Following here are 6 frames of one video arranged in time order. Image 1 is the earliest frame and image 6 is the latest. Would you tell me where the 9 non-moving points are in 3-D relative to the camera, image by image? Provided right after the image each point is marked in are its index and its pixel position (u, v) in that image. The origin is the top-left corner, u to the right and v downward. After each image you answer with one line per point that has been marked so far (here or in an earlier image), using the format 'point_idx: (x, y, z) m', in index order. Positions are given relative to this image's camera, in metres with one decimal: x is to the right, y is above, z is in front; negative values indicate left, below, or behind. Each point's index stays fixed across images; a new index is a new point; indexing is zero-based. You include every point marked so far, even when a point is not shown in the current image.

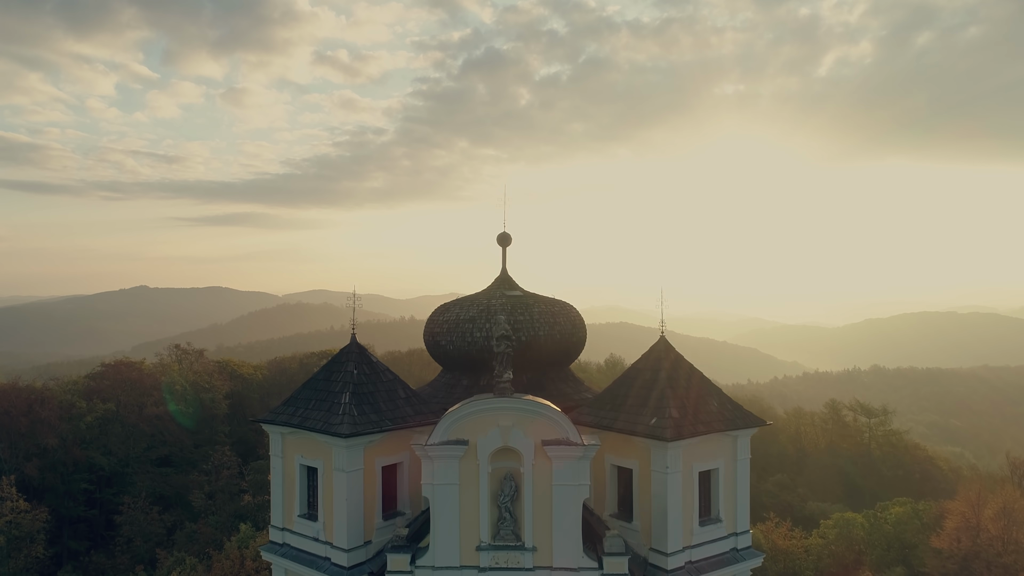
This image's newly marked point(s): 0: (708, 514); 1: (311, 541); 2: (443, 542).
0: (+5.9, -6.7, +18.8) m
1: (-5.8, -7.3, +18.2) m
2: (-1.8, -6.6, +16.5) m
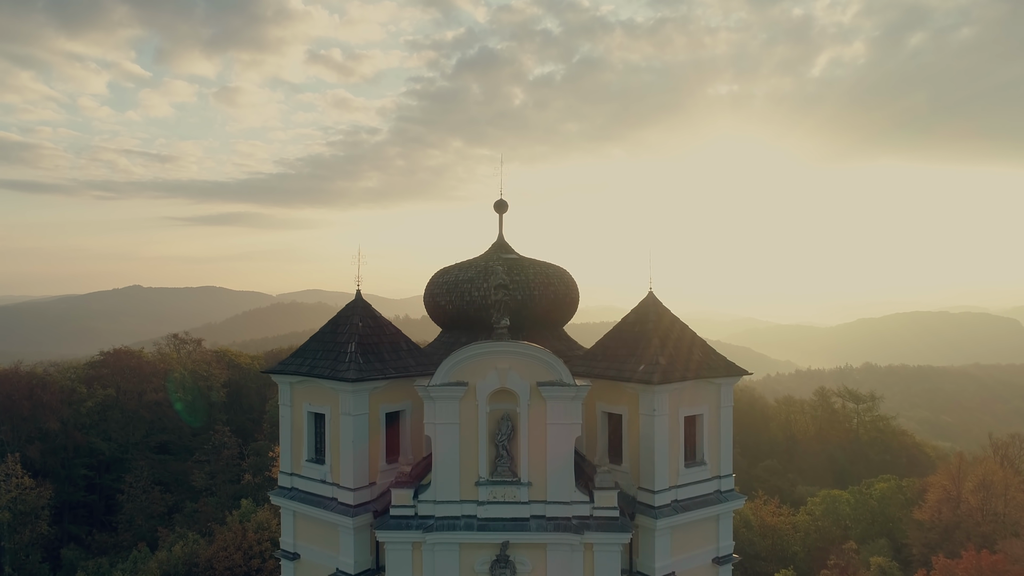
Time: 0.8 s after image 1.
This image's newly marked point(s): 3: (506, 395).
0: (+5.8, -5.3, +19.9) m
1: (-5.9, -5.9, +19.3) m
2: (-1.9, -5.2, +17.6) m
3: (-0.2, -3.0, +17.9) m
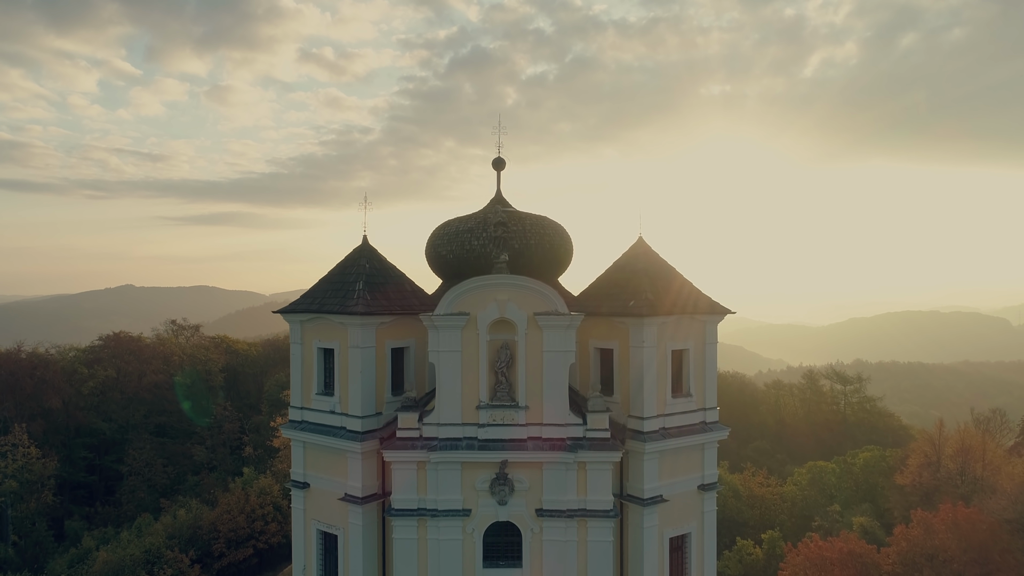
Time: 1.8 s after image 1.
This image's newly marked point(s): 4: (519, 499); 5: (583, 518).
0: (+5.7, -3.4, +21.2) m
1: (-5.9, -4.1, +20.5) m
2: (-1.9, -3.4, +18.8) m
3: (-0.2, -1.1, +19.1) m
4: (+0.2, -6.3, +18.8) m
5: (+2.1, -6.8, +18.7) m
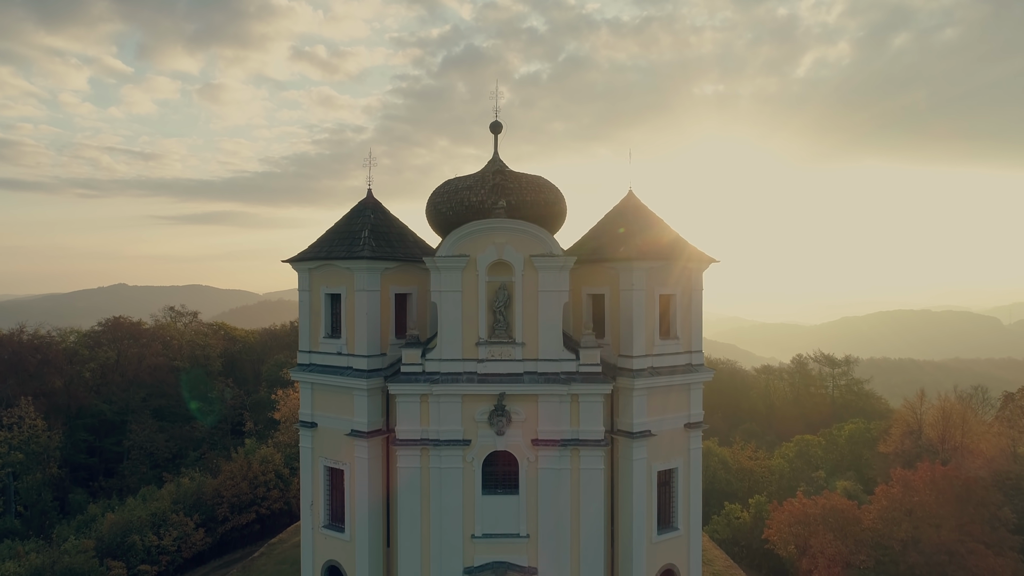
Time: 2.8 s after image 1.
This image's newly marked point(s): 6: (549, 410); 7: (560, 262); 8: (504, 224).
0: (+5.6, -1.6, +22.5) m
1: (-6.1, -2.3, +21.6) m
2: (-2.0, -1.6, +20.0) m
3: (-0.3, +0.6, +20.4) m
4: (+0.1, -4.5, +20.1) m
5: (+2.0, -5.0, +20.0) m
6: (+1.2, -3.9, +20.0) m
7: (+1.5, +0.8, +19.8) m
8: (-0.3, +2.0, +19.8) m
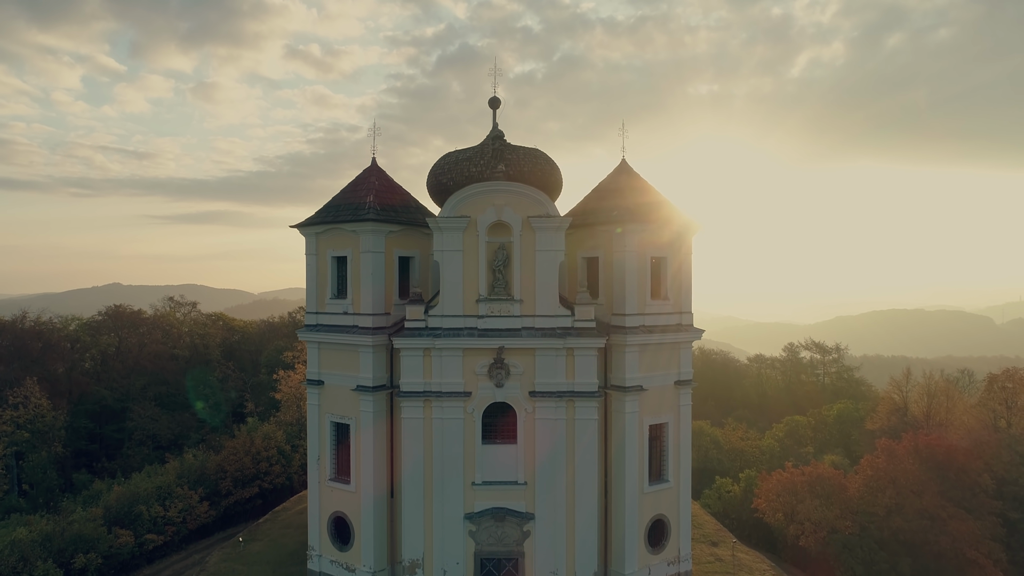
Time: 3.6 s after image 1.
0: (+5.5, -0.3, +23.6) m
1: (-6.1, -1.0, +22.7) m
2: (-2.1, -0.3, +21.1) m
3: (-0.4, +2.0, +21.4) m
4: (+0.1, -3.1, +21.1) m
5: (+2.0, -3.7, +21.1) m
6: (+1.1, -2.5, +21.0) m
7: (+1.4, +2.2, +20.9) m
8: (-0.3, +3.4, +20.9) m
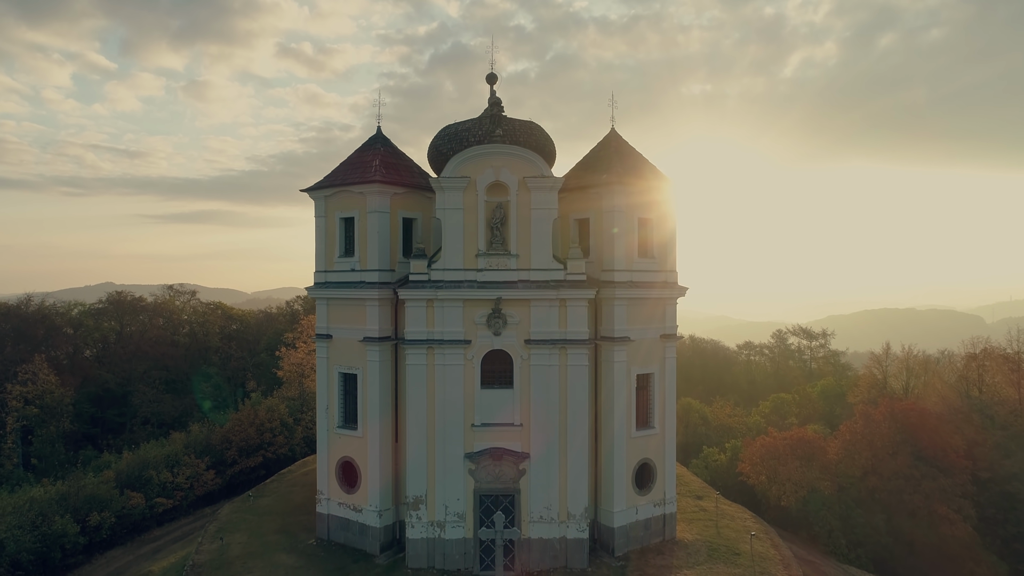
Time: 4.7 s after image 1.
0: (+5.3, +1.3, +25.3) m
1: (-6.3, +0.6, +24.2) m
2: (-2.2, +1.3, +22.7) m
3: (-0.5, +3.6, +23.0) m
4: (-0.1, -1.6, +22.8) m
5: (+1.9, -2.1, +22.7) m
6: (+1.0, -0.9, +22.7) m
7: (+1.3, +3.8, +22.5) m
8: (-0.5, +4.9, +22.5) m
